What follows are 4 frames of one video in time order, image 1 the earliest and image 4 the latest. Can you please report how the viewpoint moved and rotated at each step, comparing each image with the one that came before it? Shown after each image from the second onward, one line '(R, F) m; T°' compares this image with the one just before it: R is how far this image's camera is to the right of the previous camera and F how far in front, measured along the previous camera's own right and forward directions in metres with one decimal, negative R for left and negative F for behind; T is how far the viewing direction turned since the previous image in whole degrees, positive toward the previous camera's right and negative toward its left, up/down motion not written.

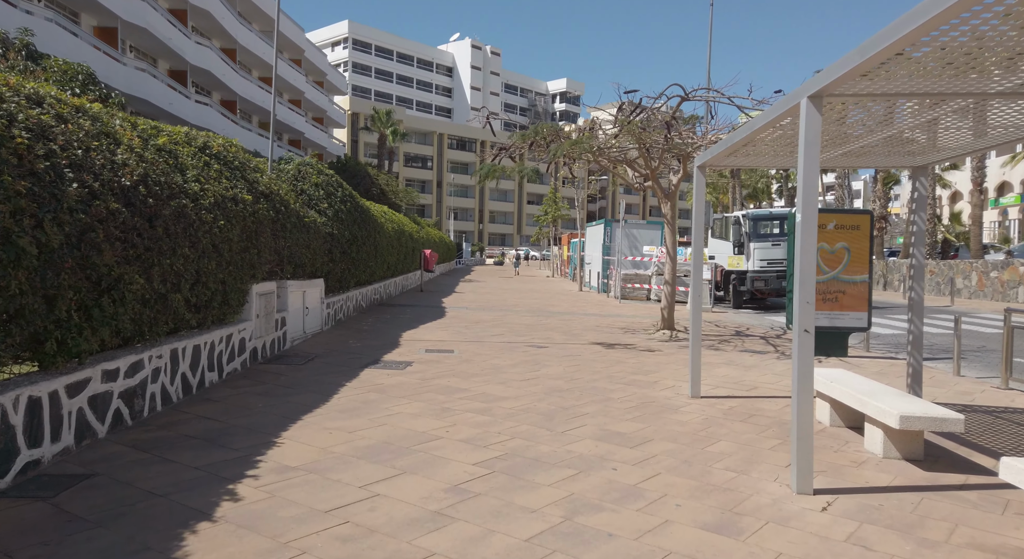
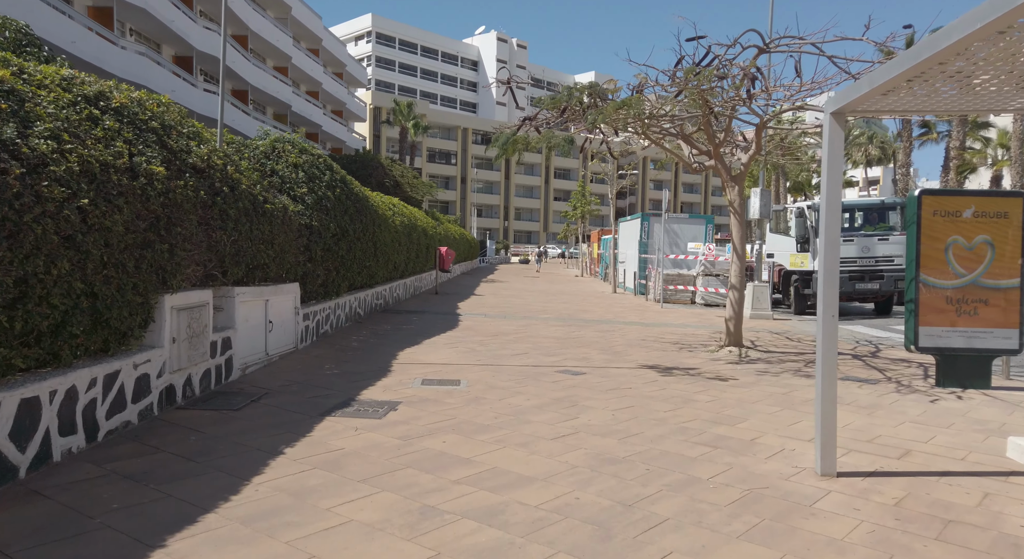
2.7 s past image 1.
(0.0, +3.0) m; -2°
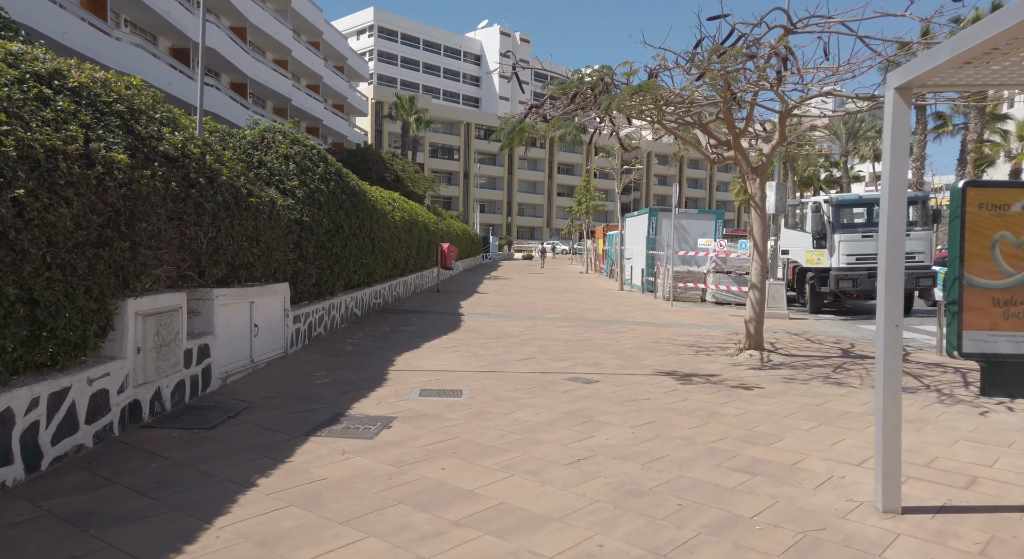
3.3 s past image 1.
(0.0, +0.8) m; 0°
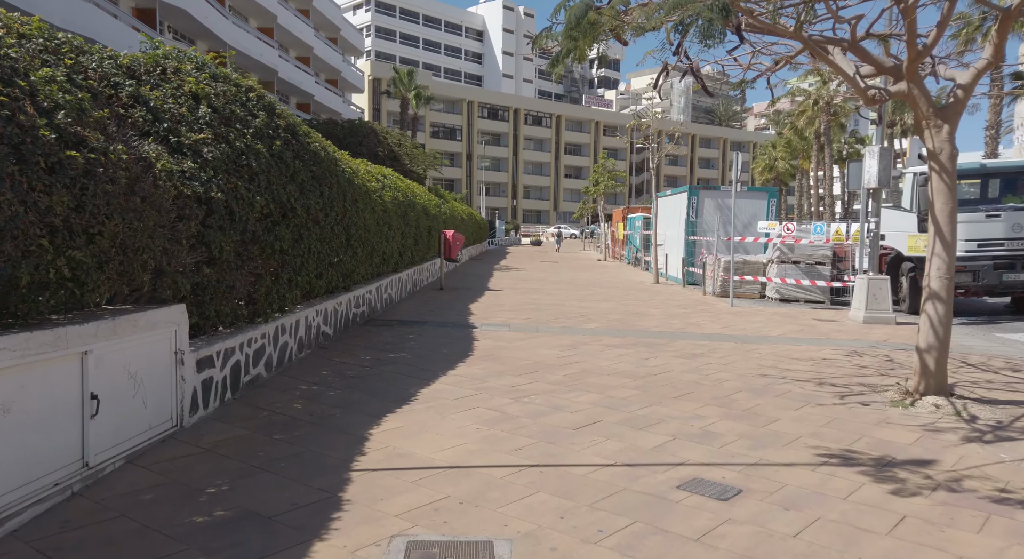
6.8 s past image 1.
(-0.4, +4.2) m; 0°
